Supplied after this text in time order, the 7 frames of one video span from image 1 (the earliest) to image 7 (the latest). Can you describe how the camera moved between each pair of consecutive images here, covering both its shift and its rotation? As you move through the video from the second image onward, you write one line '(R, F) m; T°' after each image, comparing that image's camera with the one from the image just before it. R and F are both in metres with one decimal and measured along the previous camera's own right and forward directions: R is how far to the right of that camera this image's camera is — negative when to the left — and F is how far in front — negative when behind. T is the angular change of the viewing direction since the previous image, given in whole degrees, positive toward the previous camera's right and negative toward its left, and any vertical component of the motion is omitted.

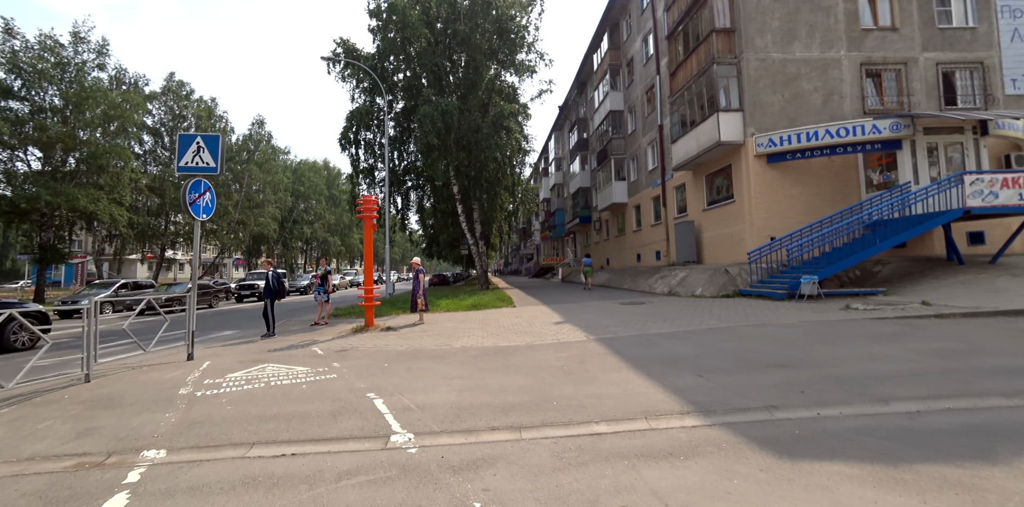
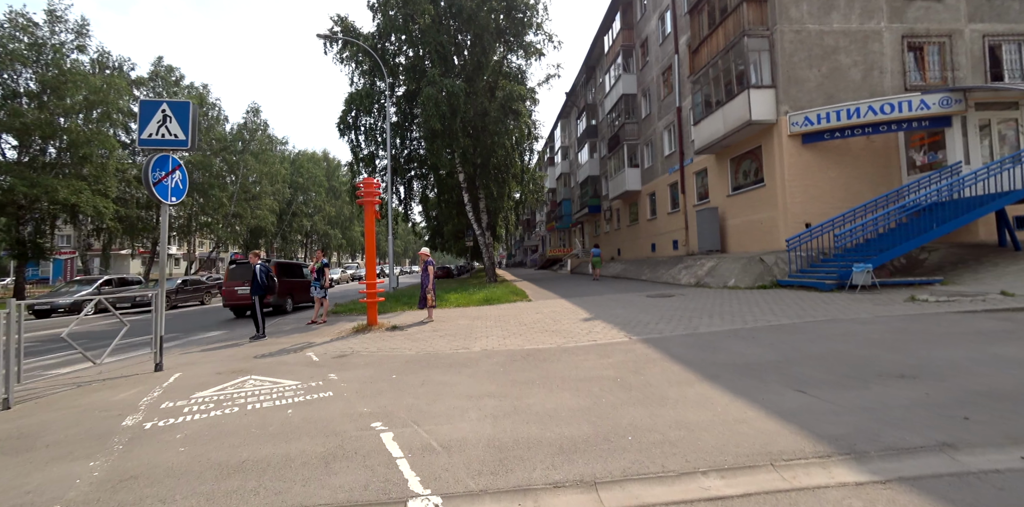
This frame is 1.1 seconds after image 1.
(-0.4, +1.3) m; 0°
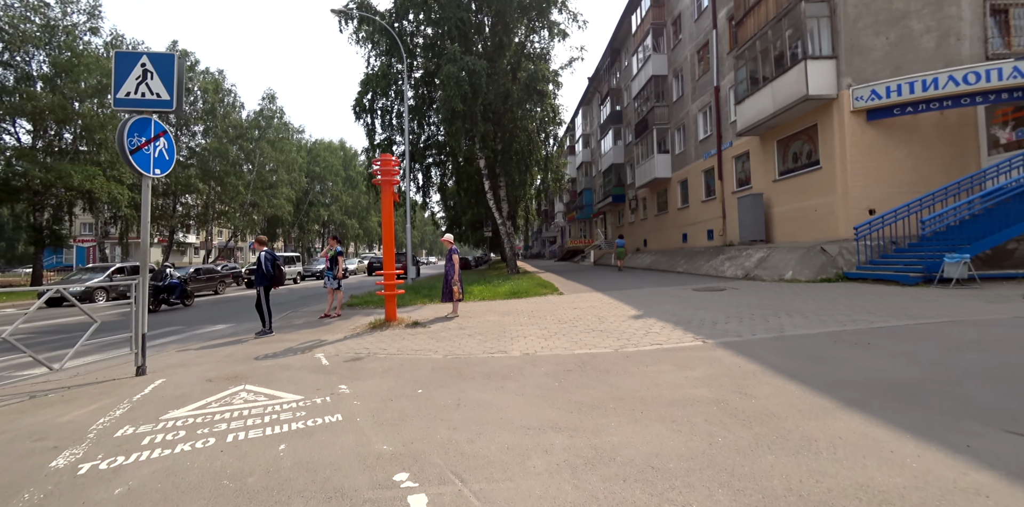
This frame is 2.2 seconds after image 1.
(-0.4, +1.2) m; -2°
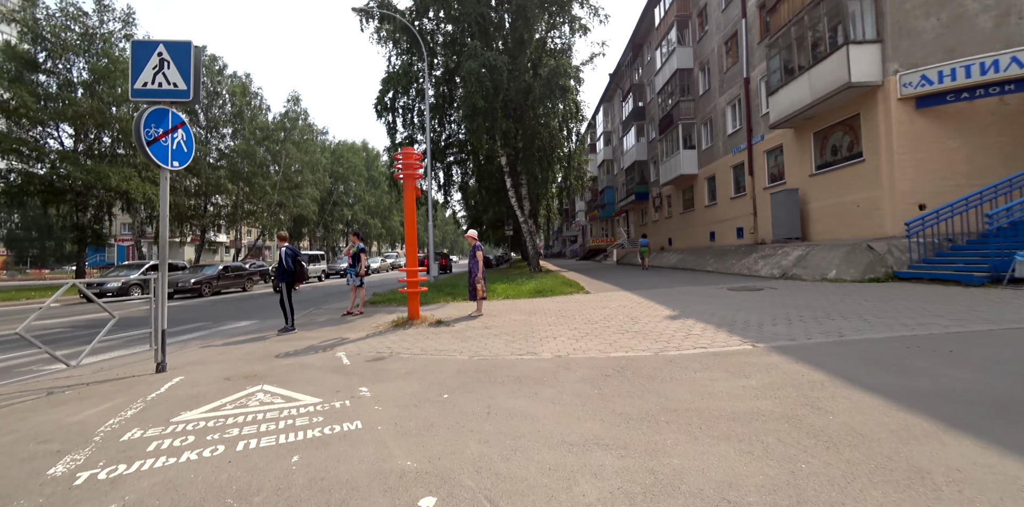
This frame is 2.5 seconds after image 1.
(-0.1, +0.4) m; -3°
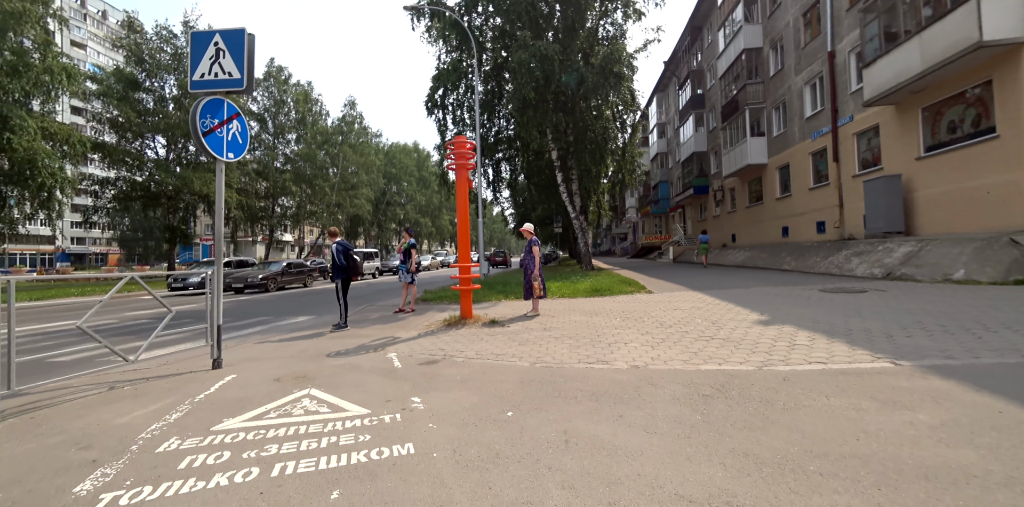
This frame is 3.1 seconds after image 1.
(-0.2, +0.6) m; -6°
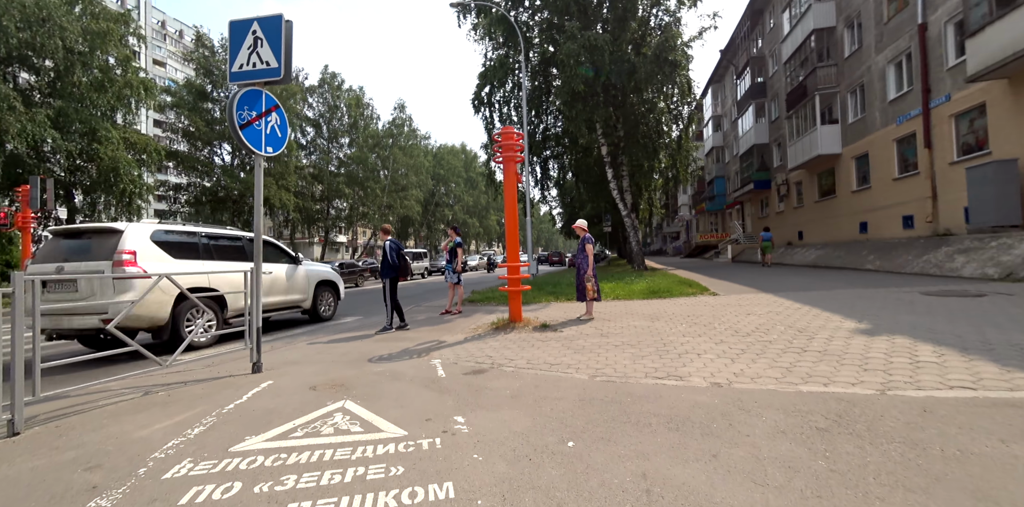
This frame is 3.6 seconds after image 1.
(-0.1, +0.6) m; -6°
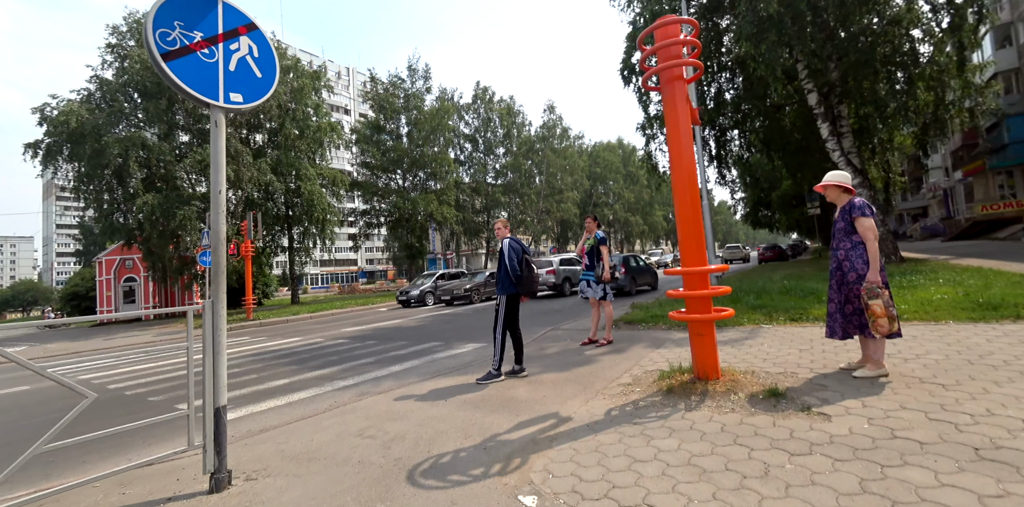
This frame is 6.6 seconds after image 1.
(-0.1, +3.4) m; -21°
